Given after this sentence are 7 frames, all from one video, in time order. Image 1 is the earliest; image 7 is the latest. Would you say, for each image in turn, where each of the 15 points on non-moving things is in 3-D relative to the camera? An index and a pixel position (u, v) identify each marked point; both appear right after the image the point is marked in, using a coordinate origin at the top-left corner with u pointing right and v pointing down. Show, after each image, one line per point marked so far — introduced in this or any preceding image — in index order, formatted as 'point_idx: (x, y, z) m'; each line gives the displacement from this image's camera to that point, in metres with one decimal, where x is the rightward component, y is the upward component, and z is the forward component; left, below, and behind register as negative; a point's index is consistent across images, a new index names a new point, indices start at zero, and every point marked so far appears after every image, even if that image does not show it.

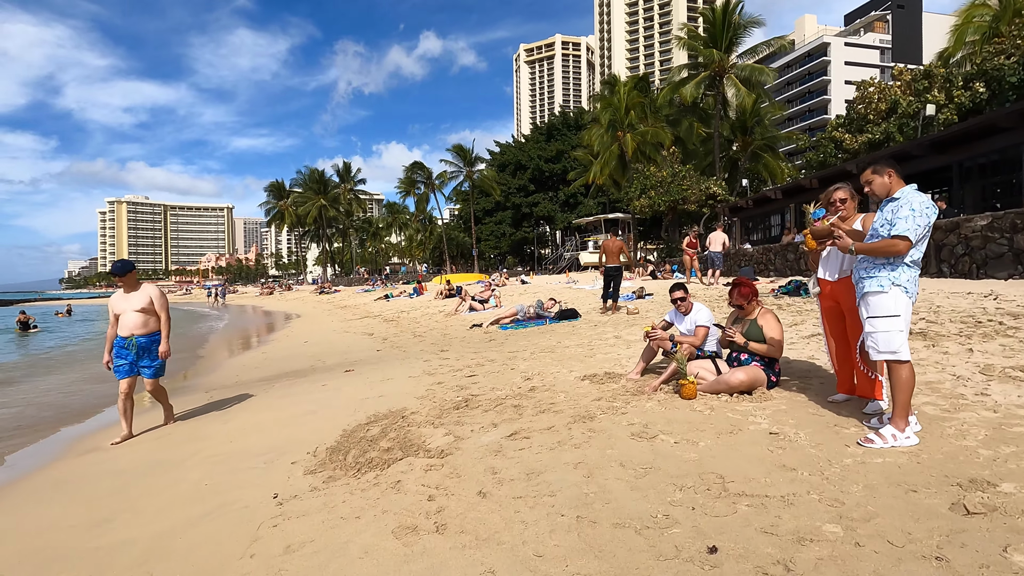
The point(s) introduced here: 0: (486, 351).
0: (-0.4, -0.9, +8.1) m
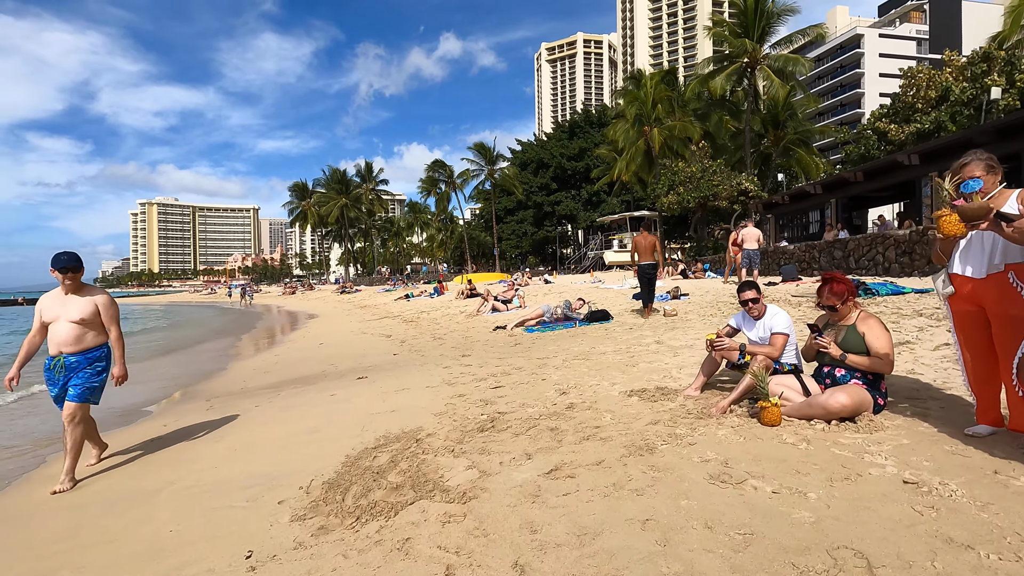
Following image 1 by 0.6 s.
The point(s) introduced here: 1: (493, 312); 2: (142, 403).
0: (0.0, -0.9, +7.3) m
1: (-0.5, -0.6, +14.1) m
2: (-5.0, -1.5, +7.2) m
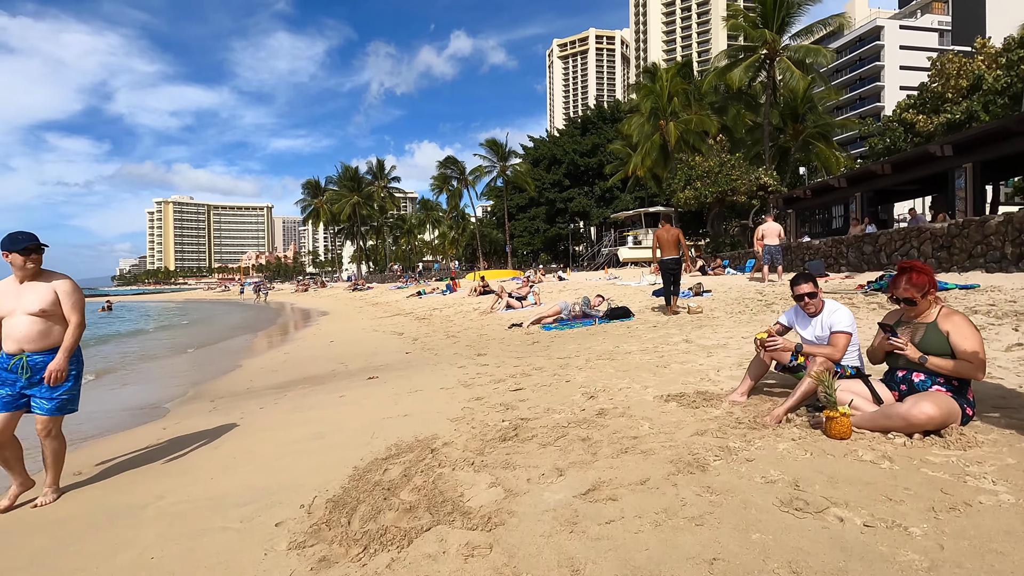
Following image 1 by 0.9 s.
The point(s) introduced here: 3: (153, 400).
0: (+0.2, -0.9, +6.9) m
1: (-0.1, -0.5, +13.7) m
2: (-4.7, -1.5, +6.9) m
3: (-4.8, -1.5, +7.1) m
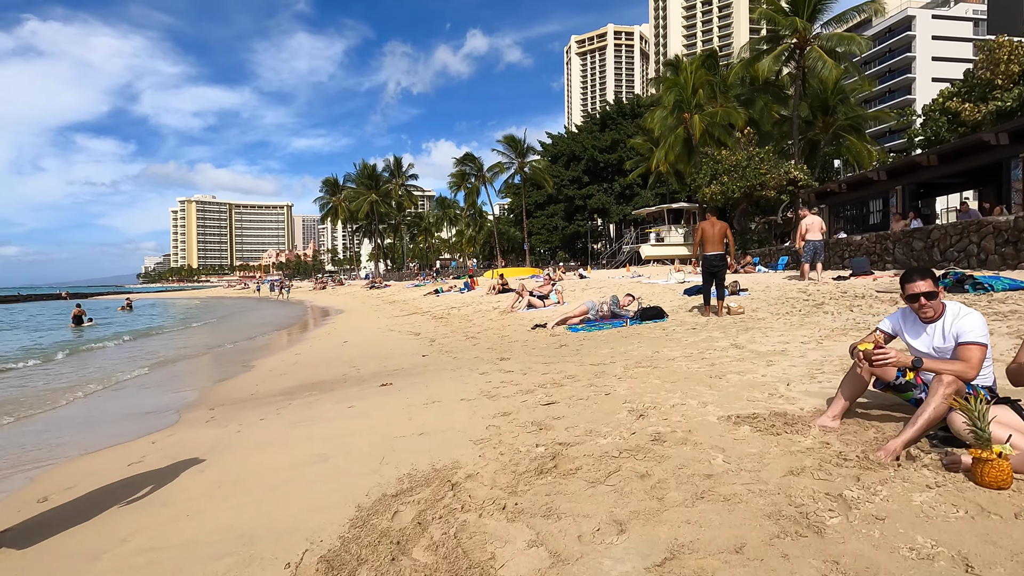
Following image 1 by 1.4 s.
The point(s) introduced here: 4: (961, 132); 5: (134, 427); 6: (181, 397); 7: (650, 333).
0: (+0.5, -0.9, +6.3) m
1: (+0.4, -0.5, +13.0) m
2: (-4.4, -1.5, +6.4) m
3: (-4.4, -1.5, +6.6) m
4: (+16.7, +5.8, +19.9) m
5: (-3.9, -1.4, +5.5) m
6: (-4.4, -1.4, +7.0) m
7: (+2.0, -0.6, +7.6) m
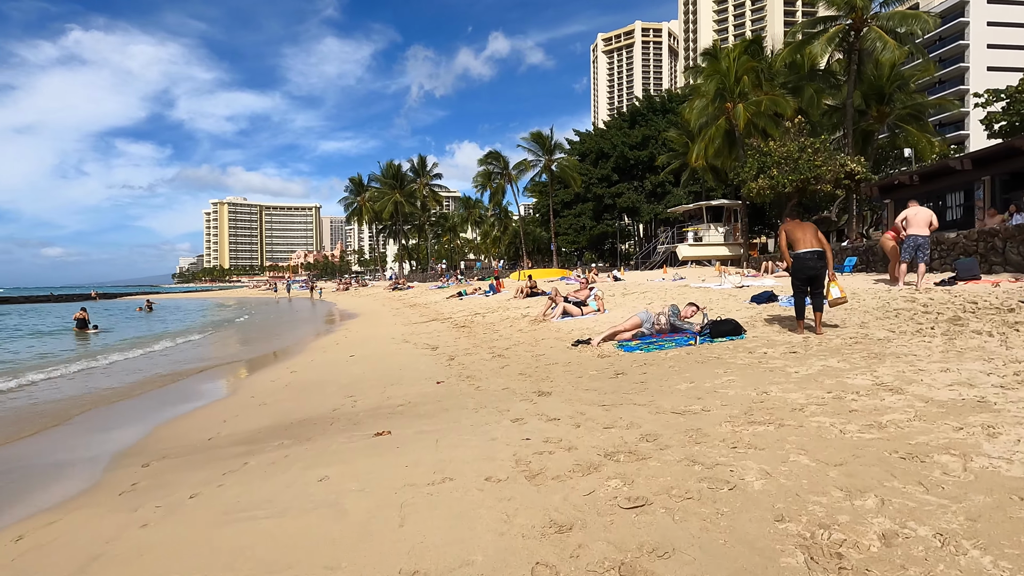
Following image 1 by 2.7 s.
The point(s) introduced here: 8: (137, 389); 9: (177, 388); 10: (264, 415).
0: (+0.9, -1.0, +4.5) m
1: (+1.1, -0.6, +11.3) m
2: (-4.0, -1.5, +4.9) m
3: (-4.0, -1.5, +5.0) m
4: (+17.7, +5.6, +17.3) m
5: (-3.6, -1.5, +4.0) m
6: (-4.0, -1.5, +5.5) m
7: (+2.4, -0.8, +5.8) m
8: (-5.9, -1.6, +8.4) m
9: (-5.3, -1.6, +8.4) m
10: (-2.7, -1.4, +5.7) m
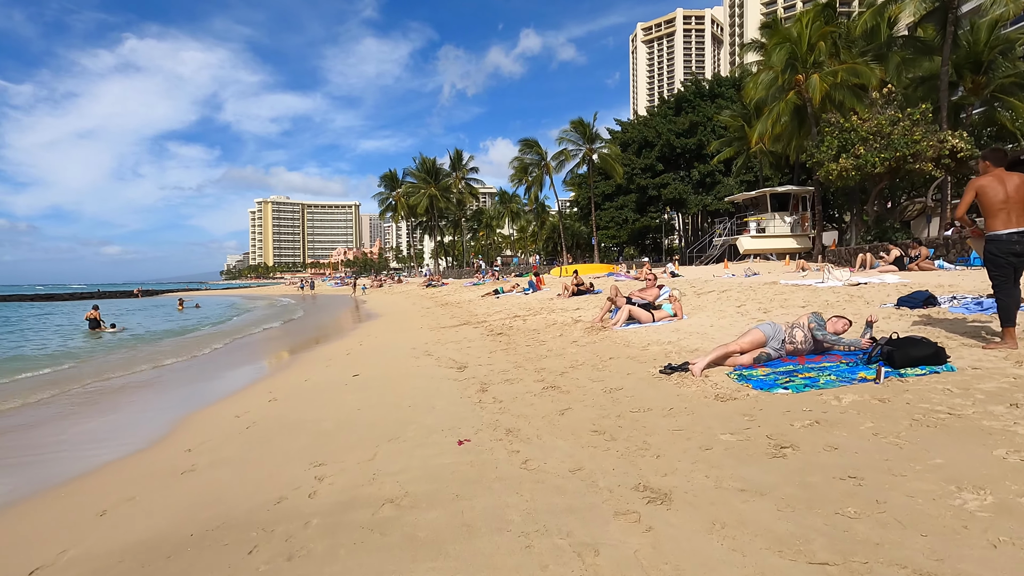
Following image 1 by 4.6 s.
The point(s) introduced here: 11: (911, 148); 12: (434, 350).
0: (+1.3, -1.0, +2.0) m
1: (+1.9, -0.6, +8.7) m
2: (-3.6, -1.6, +2.7) m
3: (-3.6, -1.6, +2.8) m
4: (+18.9, +5.7, +13.6) m
5: (-3.2, -1.6, +1.7) m
6: (-3.5, -1.5, +3.3) m
7: (+2.9, -0.8, +3.1) m
8: (-5.3, -1.6, +6.3) m
9: (-4.6, -1.6, +6.3) m
10: (-2.2, -1.4, +3.4) m
11: (+14.5, +5.1, +19.6) m
12: (-1.3, -1.0, +9.0) m
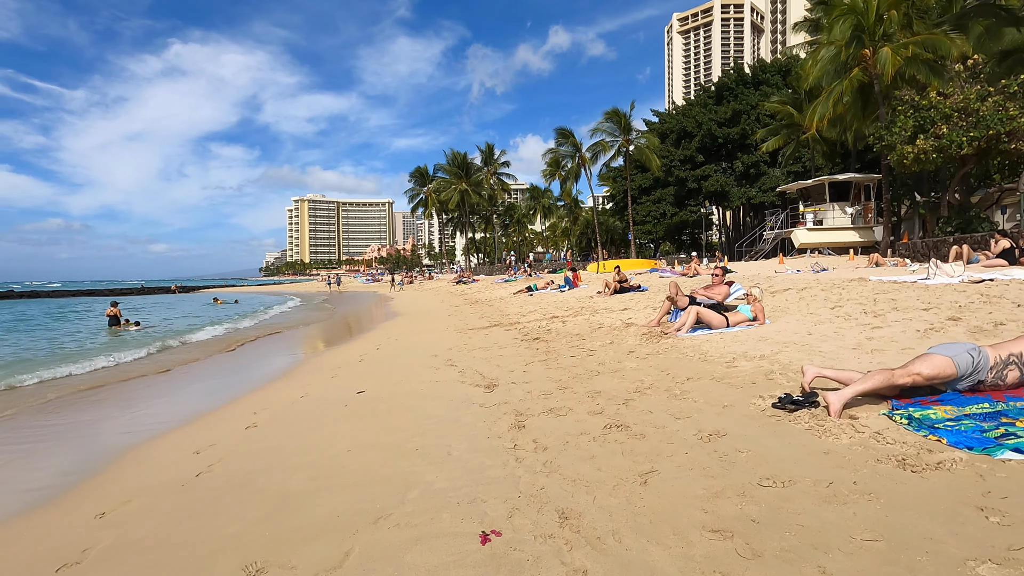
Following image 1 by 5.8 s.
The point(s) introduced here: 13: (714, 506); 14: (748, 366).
0: (+1.4, -1.0, +0.3) m
1: (+2.5, -0.6, +7.0) m
2: (-3.4, -1.5, +1.3) m
3: (-3.4, -1.5, +1.5) m
4: (+19.7, +5.7, +10.9) m
5: (-3.1, -1.6, +0.4) m
6: (-3.3, -1.5, +1.9) m
7: (+3.1, -0.8, +1.4) m
8: (-4.9, -1.6, +5.1) m
9: (-4.2, -1.6, +5.0) m
10: (-2.0, -1.4, +2.0) m
11: (+15.7, +5.2, +17.1) m
12: (-0.7, -1.0, +7.5) m
13: (+0.9, -1.0, +2.5) m
14: (+2.2, -0.7, +5.0) m
